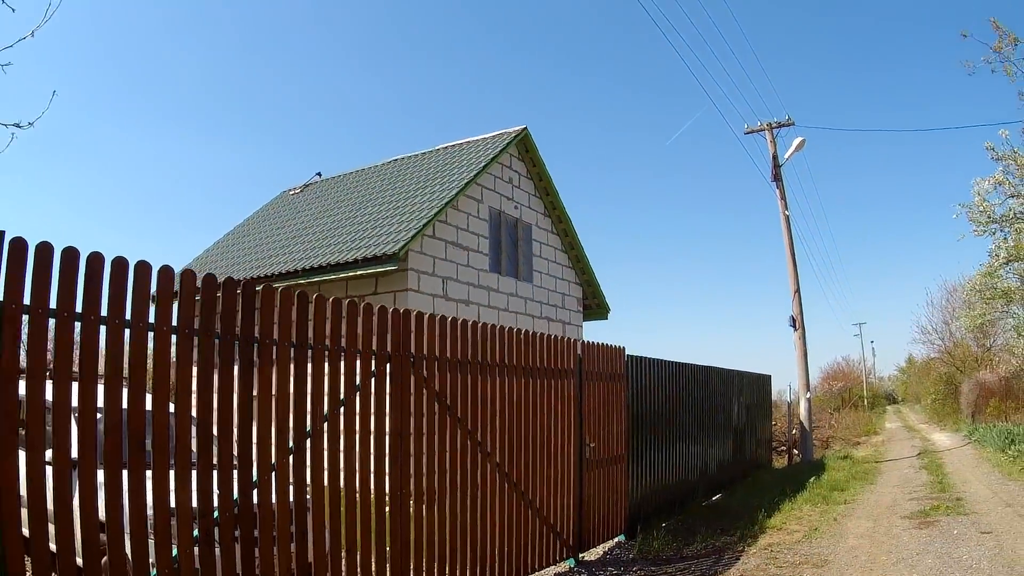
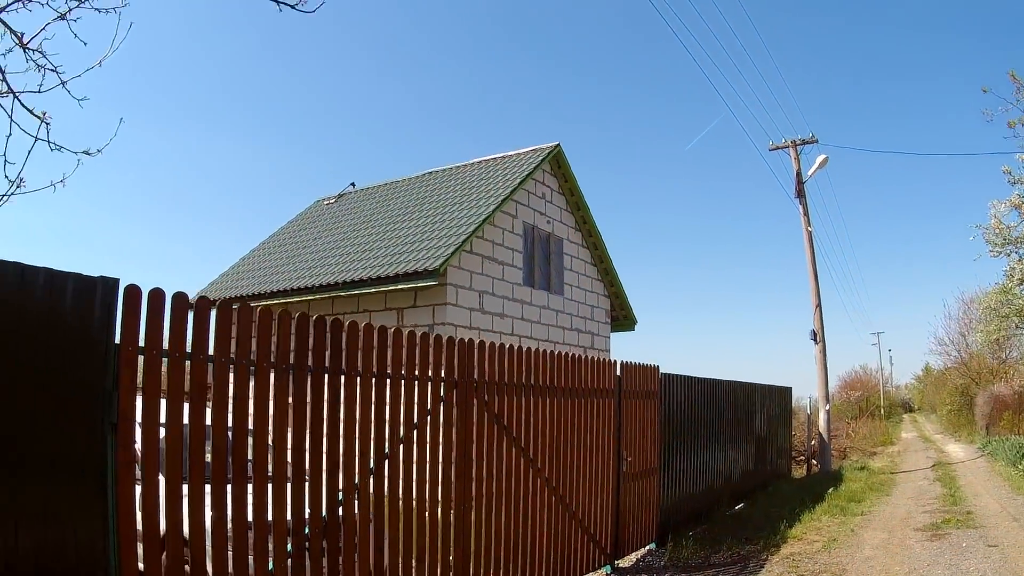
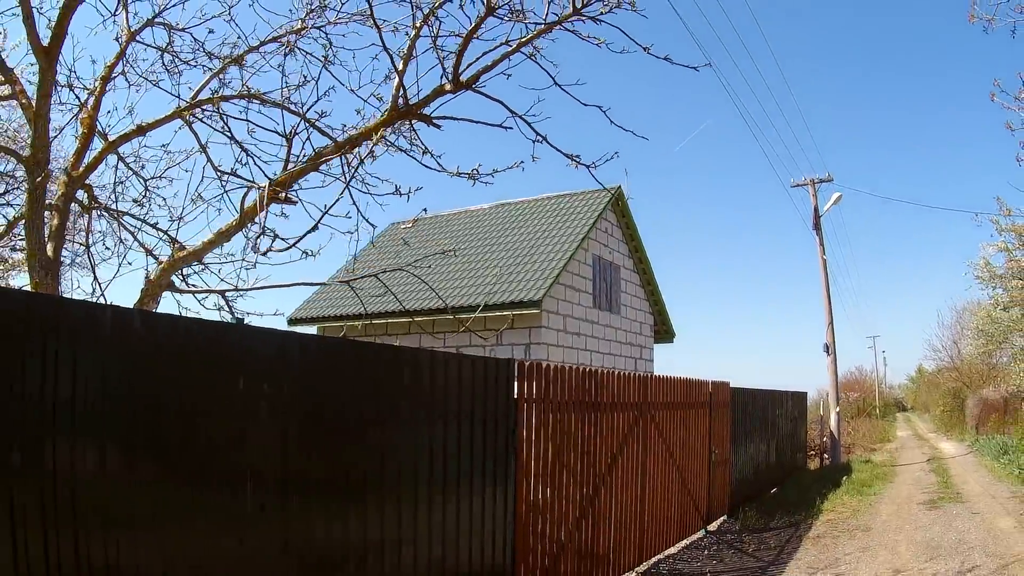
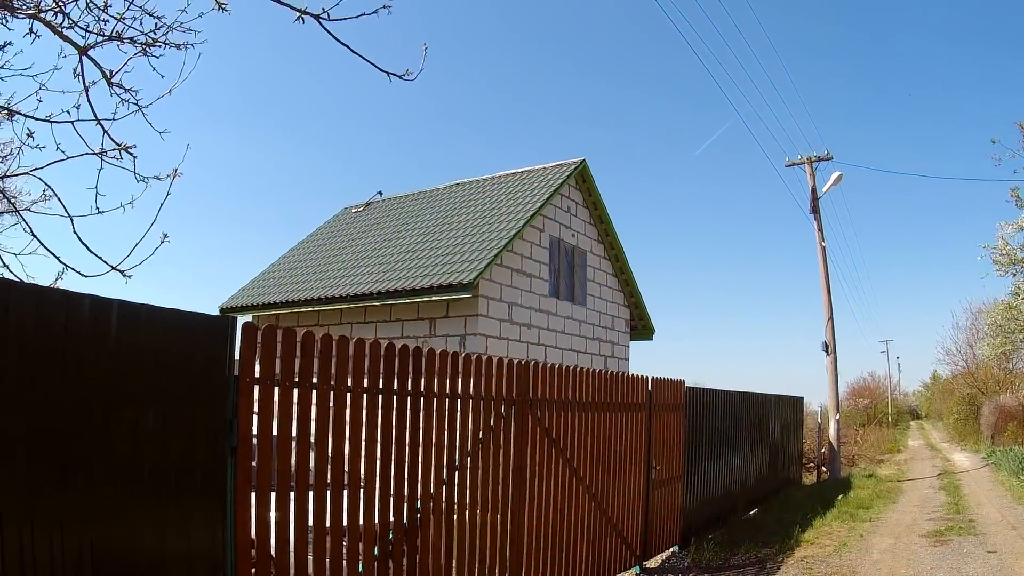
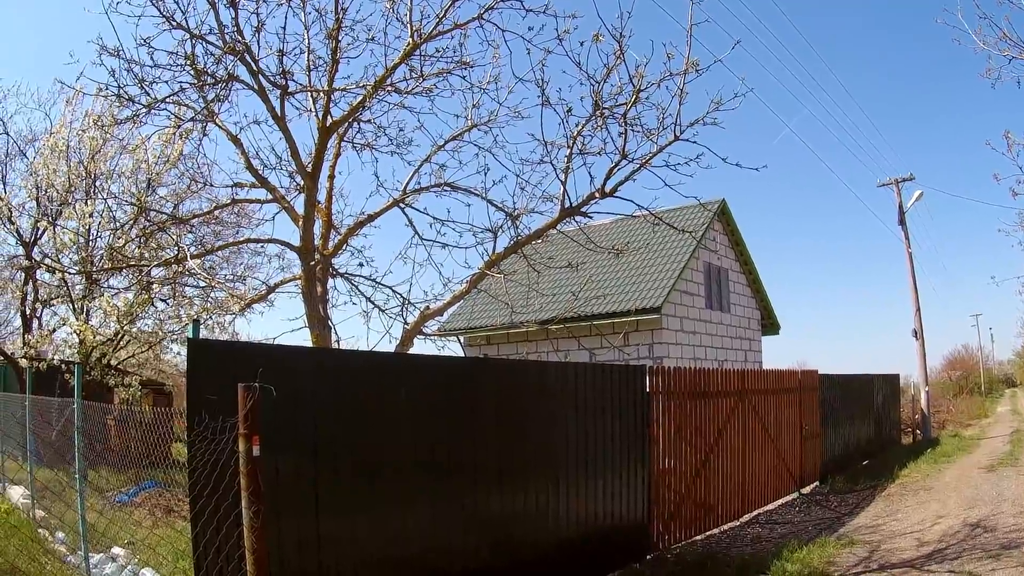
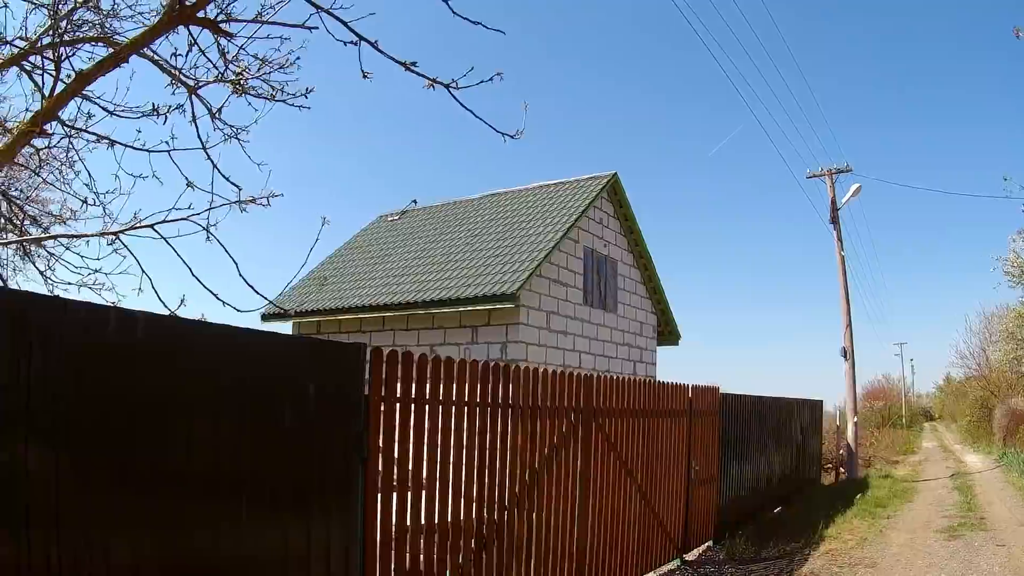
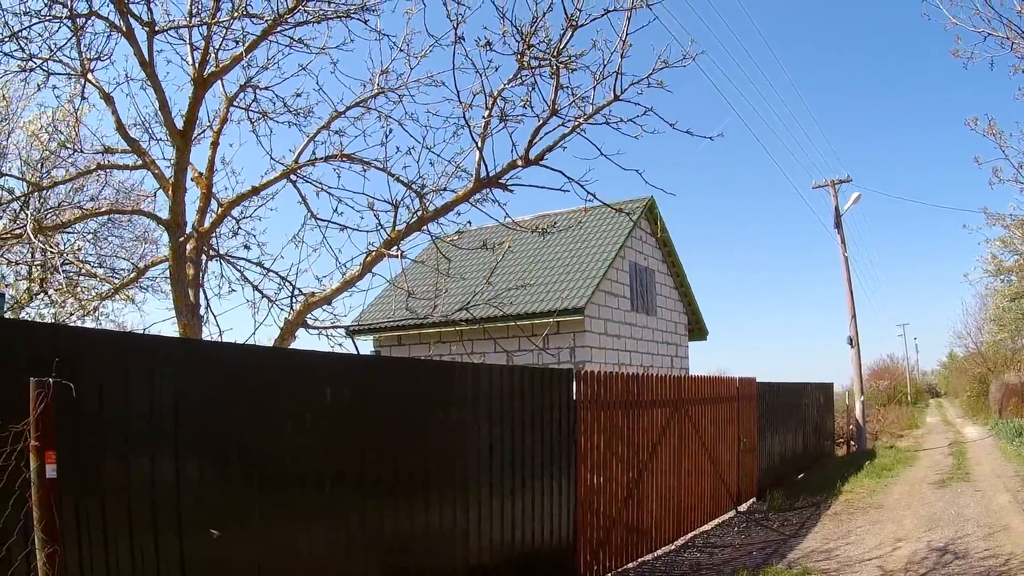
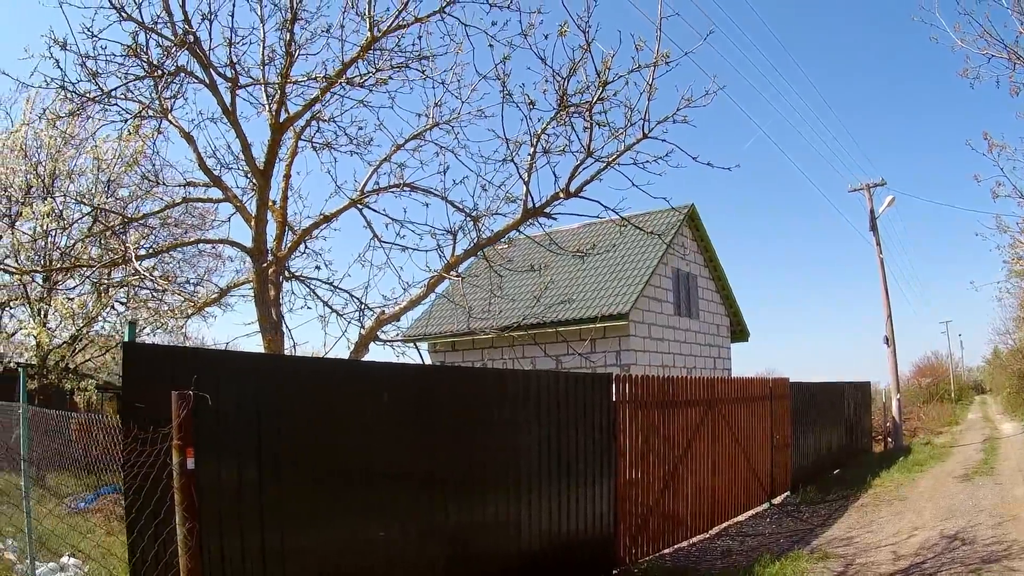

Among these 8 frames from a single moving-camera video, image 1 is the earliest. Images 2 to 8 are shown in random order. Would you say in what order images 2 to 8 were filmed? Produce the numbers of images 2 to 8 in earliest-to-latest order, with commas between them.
2, 4, 6, 3, 7, 8, 5
